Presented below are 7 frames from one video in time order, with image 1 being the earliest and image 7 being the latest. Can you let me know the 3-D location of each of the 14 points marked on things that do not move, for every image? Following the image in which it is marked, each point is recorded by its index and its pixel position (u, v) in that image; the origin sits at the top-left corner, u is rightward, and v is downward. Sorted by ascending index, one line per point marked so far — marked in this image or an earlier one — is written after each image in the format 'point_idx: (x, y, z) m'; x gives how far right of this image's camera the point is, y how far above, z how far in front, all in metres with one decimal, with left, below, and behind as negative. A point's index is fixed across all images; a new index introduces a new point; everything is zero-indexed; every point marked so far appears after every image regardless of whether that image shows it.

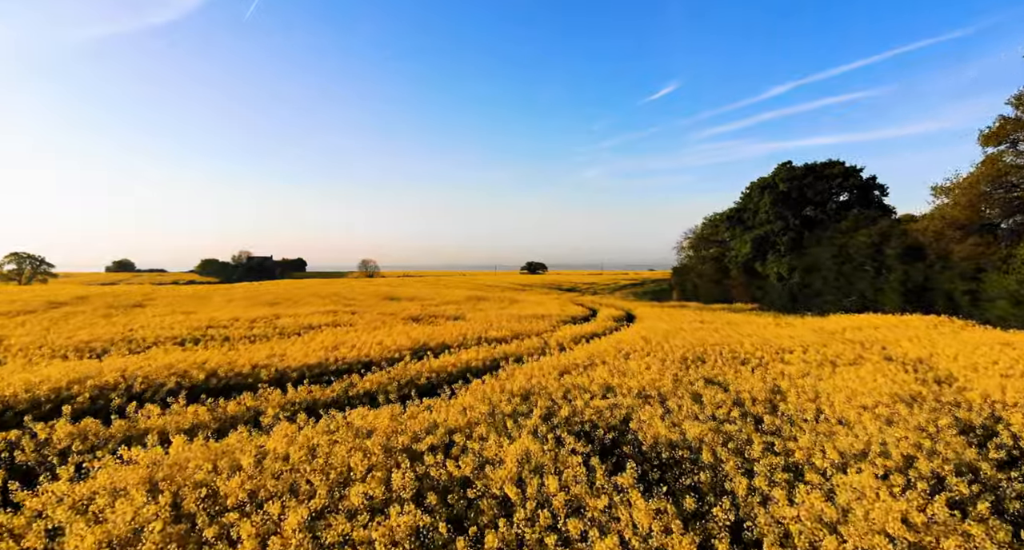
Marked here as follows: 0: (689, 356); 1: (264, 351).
0: (+5.6, -2.6, +17.6) m
1: (-8.2, -2.5, +18.3) m
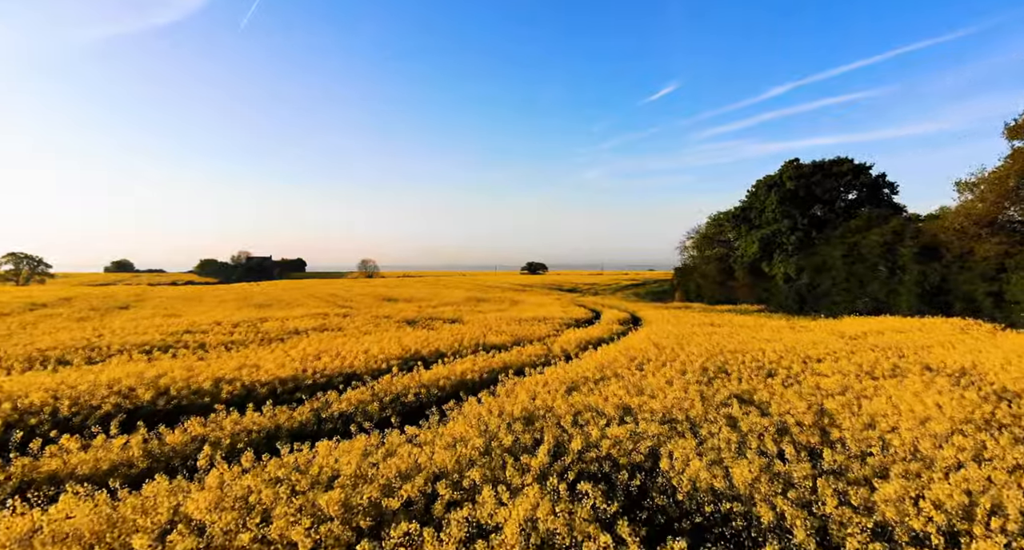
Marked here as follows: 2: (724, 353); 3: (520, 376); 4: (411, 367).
0: (+5.6, -2.6, +15.8) m
1: (-8.2, -2.5, +16.5) m
2: (+7.3, -2.7, +19.3) m
3: (+0.2, -2.7, +15.2) m
4: (-2.9, -2.7, +16.0) m
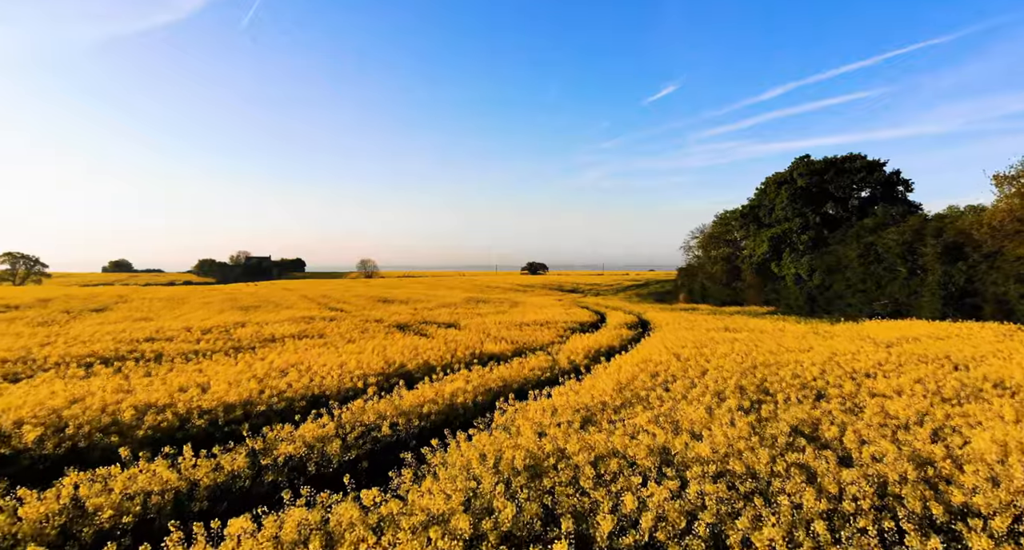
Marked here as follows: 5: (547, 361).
0: (+5.6, -2.7, +13.2) m
1: (-8.2, -2.5, +13.9) m
2: (+7.3, -2.7, +16.7) m
3: (+0.2, -2.8, +12.7) m
4: (-2.9, -2.7, +13.4) m
5: (+1.1, -2.7, +17.6) m
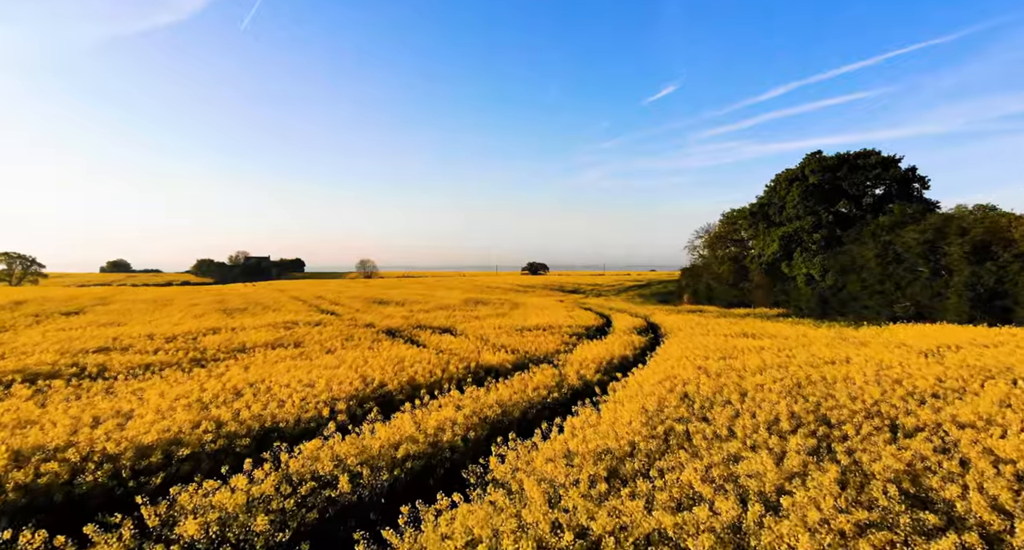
0: (+5.6, -2.7, +10.7) m
1: (-8.2, -2.6, +11.4) m
2: (+7.3, -2.8, +14.2) m
3: (+0.2, -2.8, +10.1) m
4: (-2.9, -2.8, +10.9) m
5: (+1.1, -2.8, +15.0) m
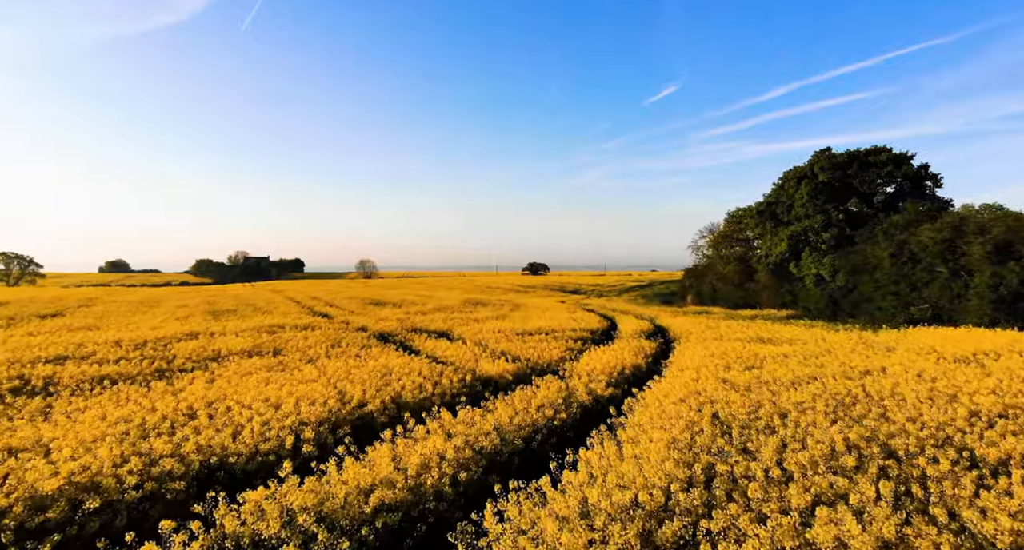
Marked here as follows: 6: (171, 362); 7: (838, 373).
0: (+5.6, -2.7, +8.8) m
1: (-8.1, -2.6, +9.5) m
2: (+7.3, -2.8, +12.3) m
3: (+0.2, -2.9, +8.3) m
4: (-2.8, -2.8, +9.0) m
5: (+1.1, -2.8, +13.2) m
6: (-10.4, -2.7, +17.2) m
7: (+9.9, -2.9, +16.8) m
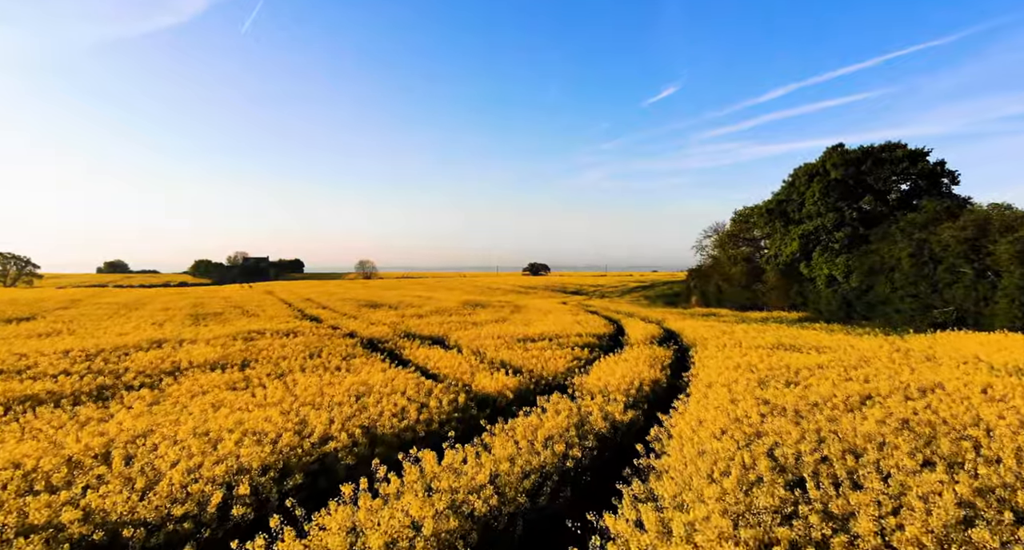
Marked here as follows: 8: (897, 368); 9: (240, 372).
0: (+5.6, -2.8, +6.5) m
1: (-8.1, -2.7, +7.2) m
2: (+7.4, -2.8, +10.0) m
3: (+0.3, -2.9, +6.0) m
4: (-2.8, -2.8, +6.7) m
5: (+1.1, -2.8, +10.8) m
6: (-10.4, -2.7, +14.9) m
7: (+9.9, -3.0, +14.5) m
8: (+12.9, -3.1, +19.2) m
9: (-7.4, -2.7, +15.4) m
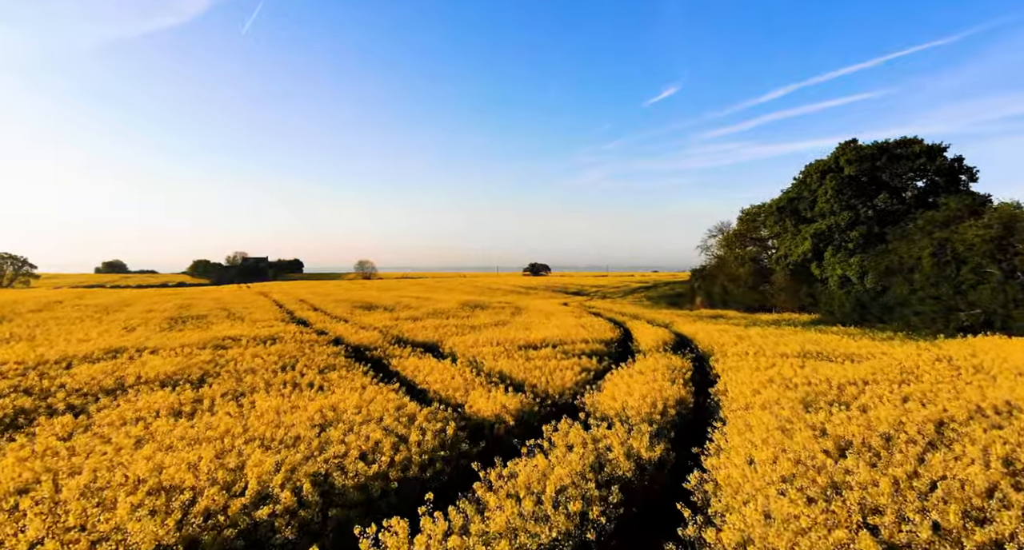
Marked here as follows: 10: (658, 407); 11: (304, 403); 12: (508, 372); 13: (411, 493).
0: (+5.7, -2.8, +4.2) m
1: (-8.1, -2.7, +4.9) m
2: (+7.4, -2.9, +7.7) m
3: (+0.3, -2.9, +3.6) m
4: (-2.8, -2.9, +4.4) m
5: (+1.1, -2.9, +8.5) m
6: (-10.3, -2.7, +12.6) m
7: (+9.9, -3.0, +12.2) m
8: (+12.9, -3.1, +16.9) m
9: (-7.4, -2.7, +13.1) m
10: (+3.3, -2.9, +12.7) m
11: (-4.3, -2.7, +11.9) m
12: (-0.1, -2.9, +16.8) m
13: (-1.3, -2.8, +7.8) m
